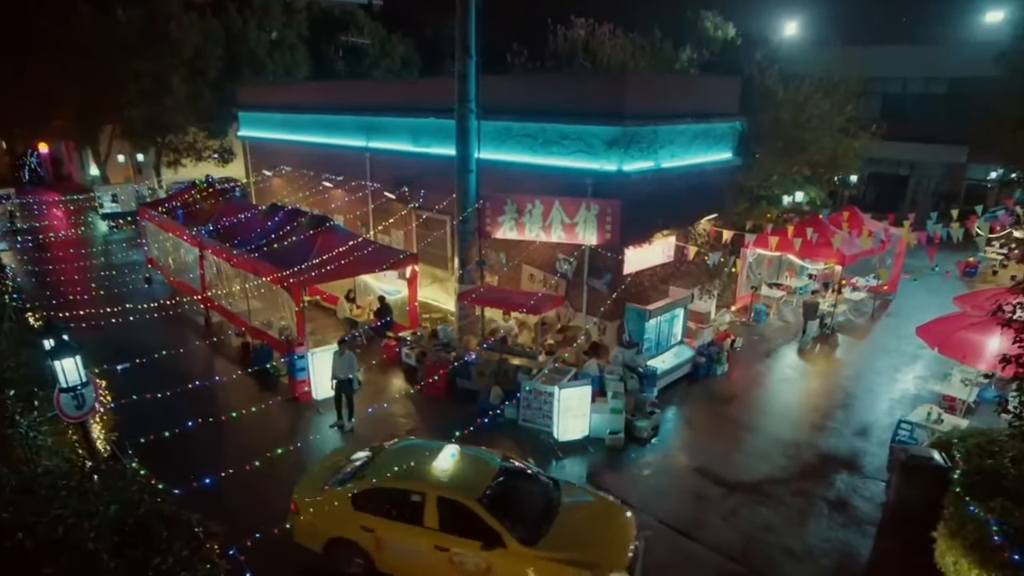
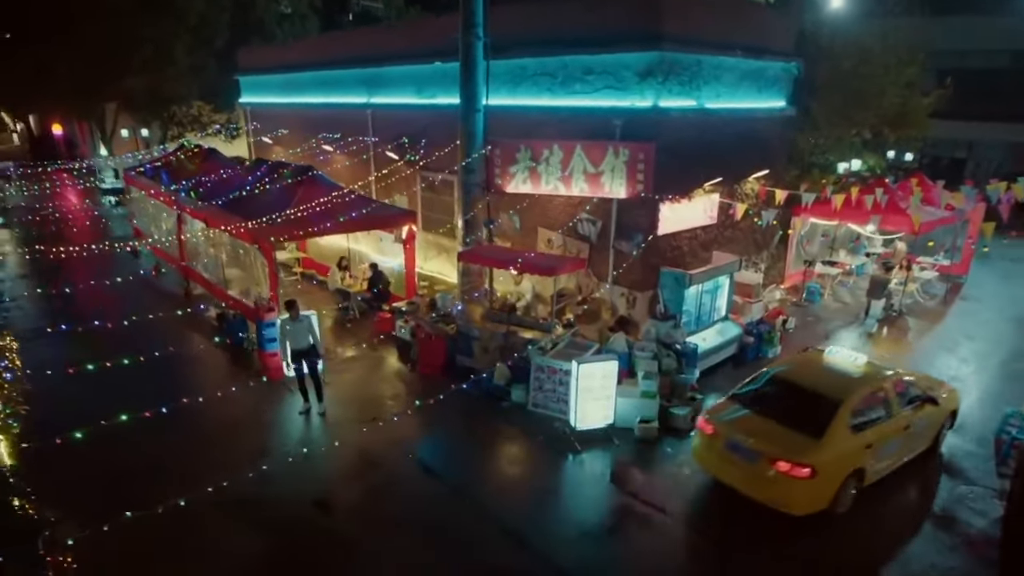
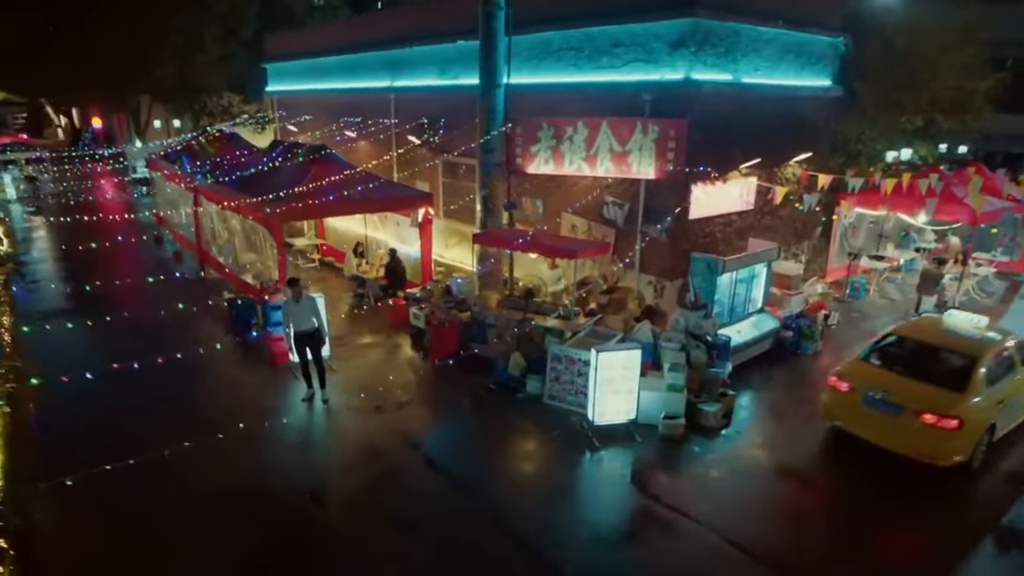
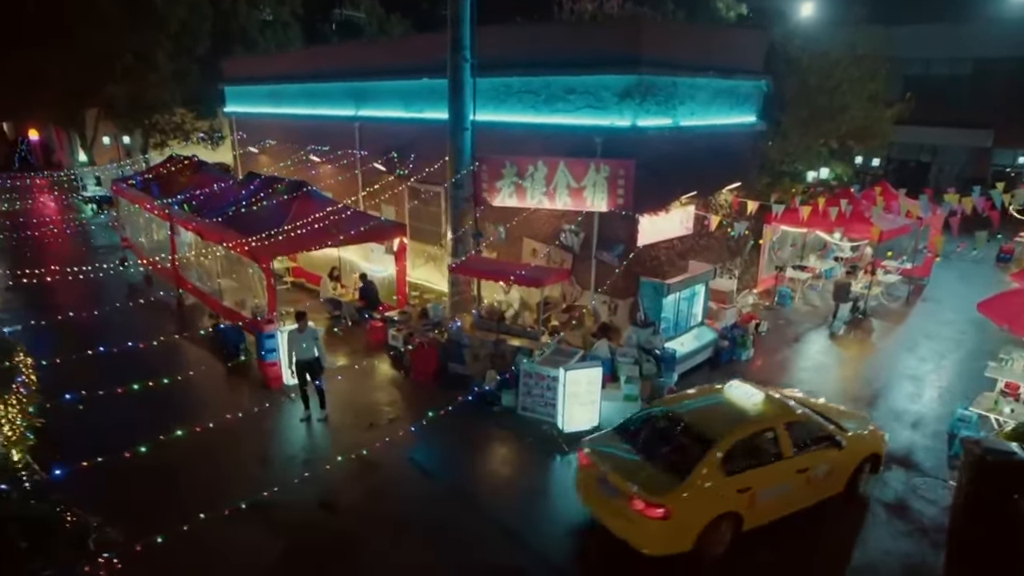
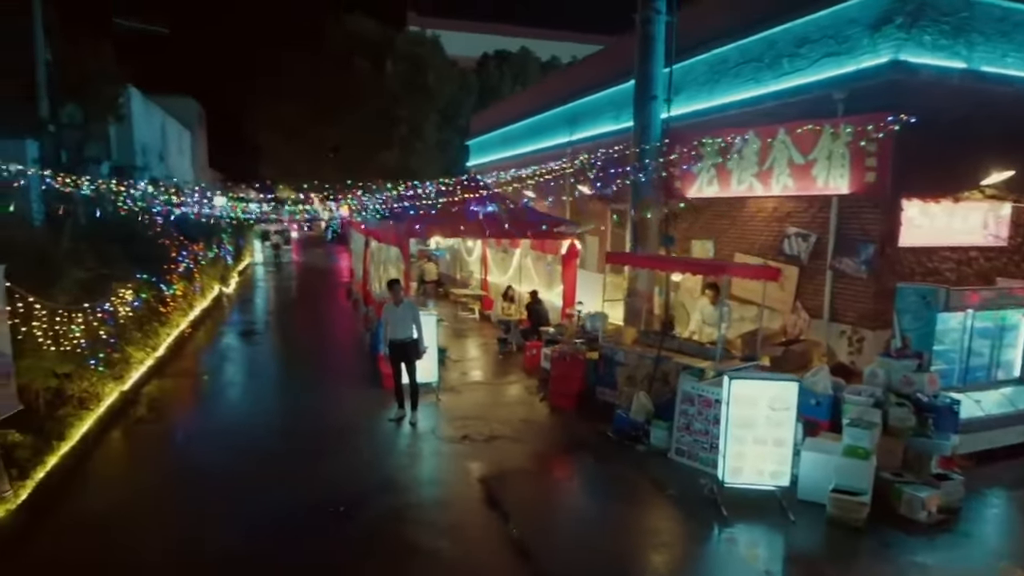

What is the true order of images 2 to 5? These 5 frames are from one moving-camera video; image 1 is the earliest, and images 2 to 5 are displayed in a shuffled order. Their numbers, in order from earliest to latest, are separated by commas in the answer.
4, 2, 3, 5
